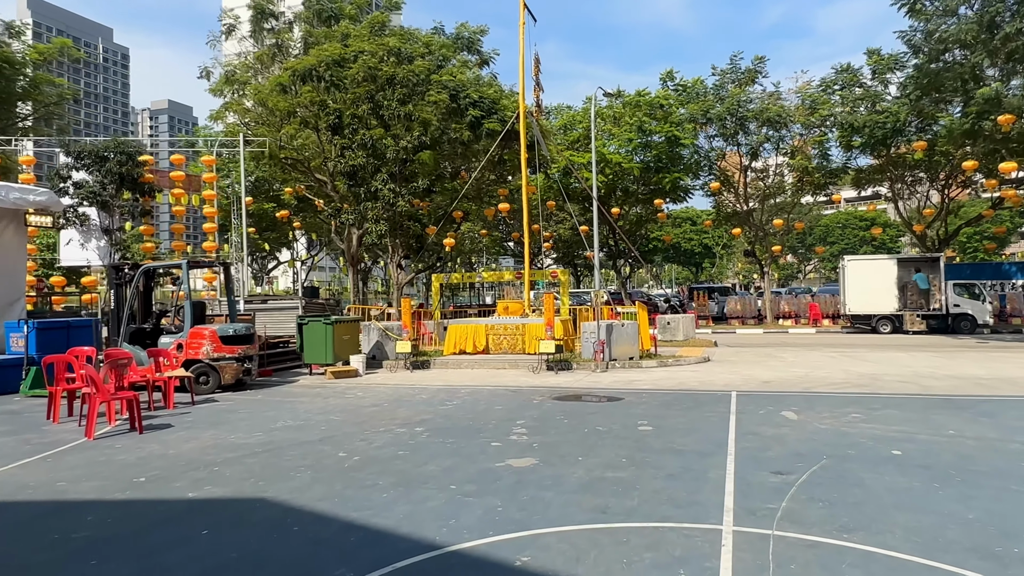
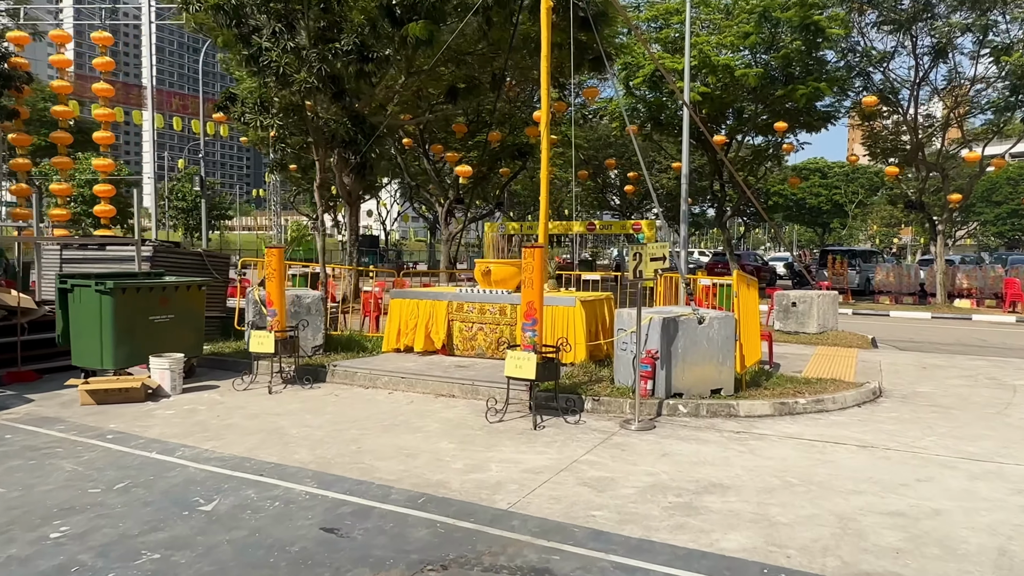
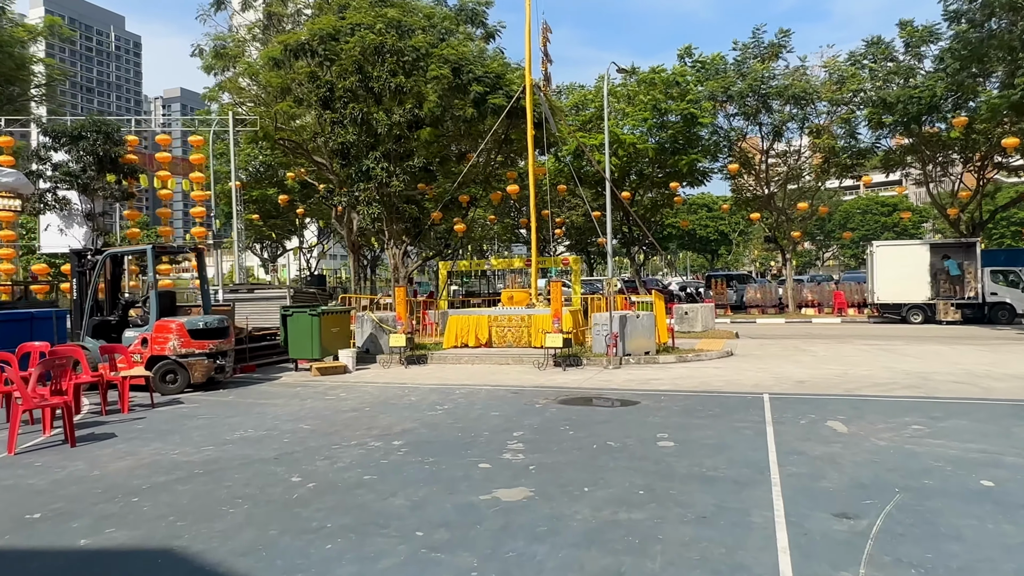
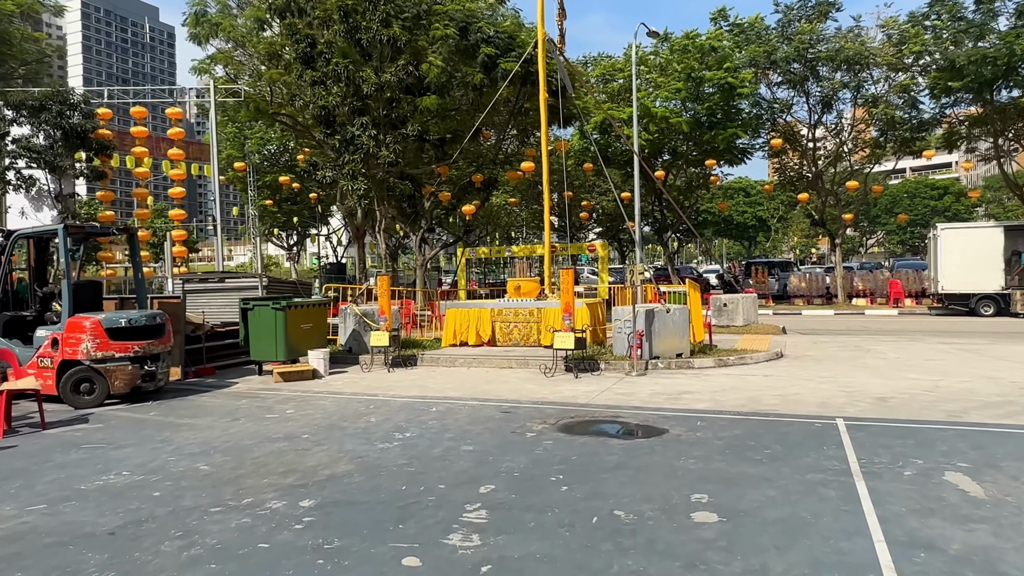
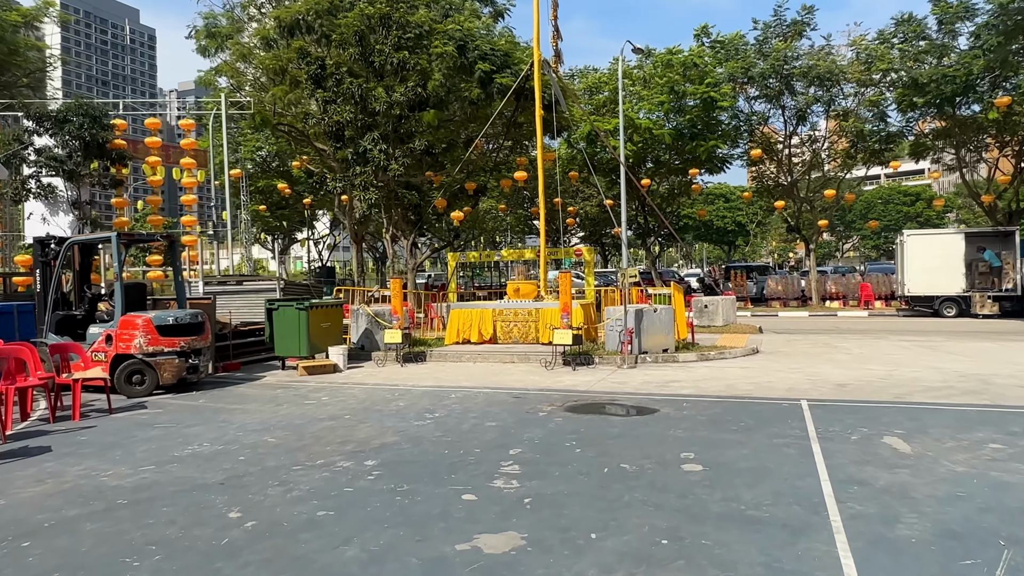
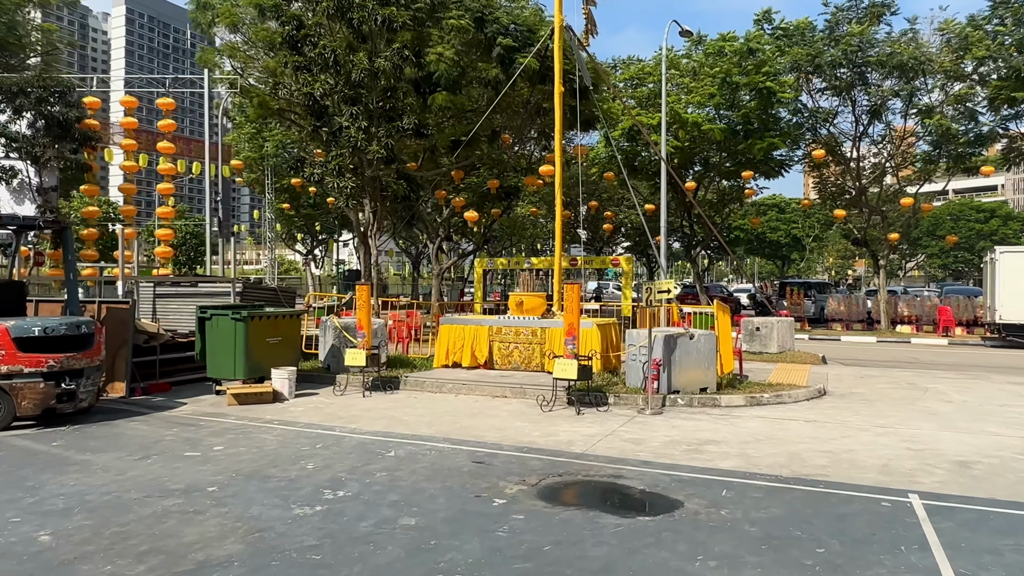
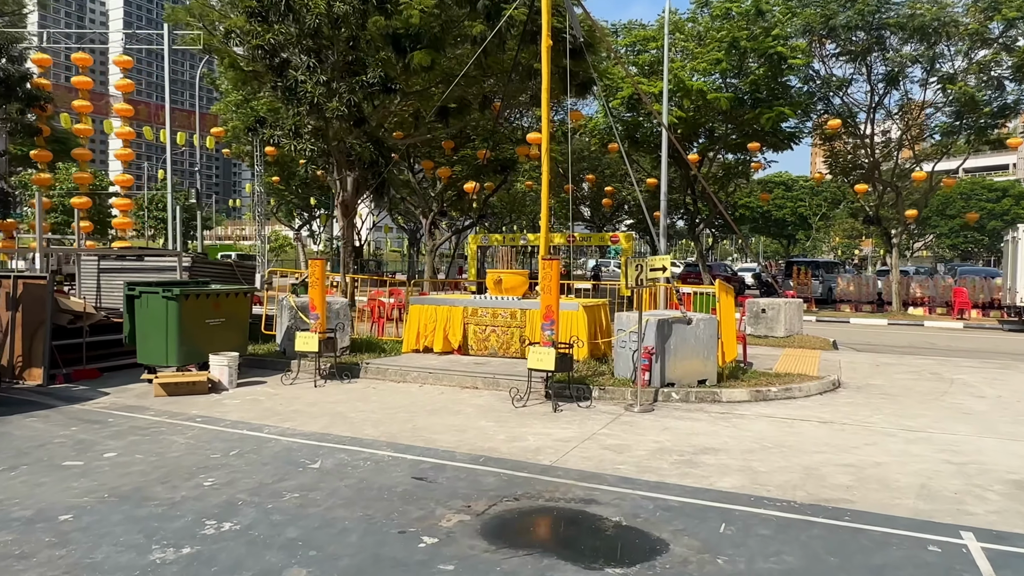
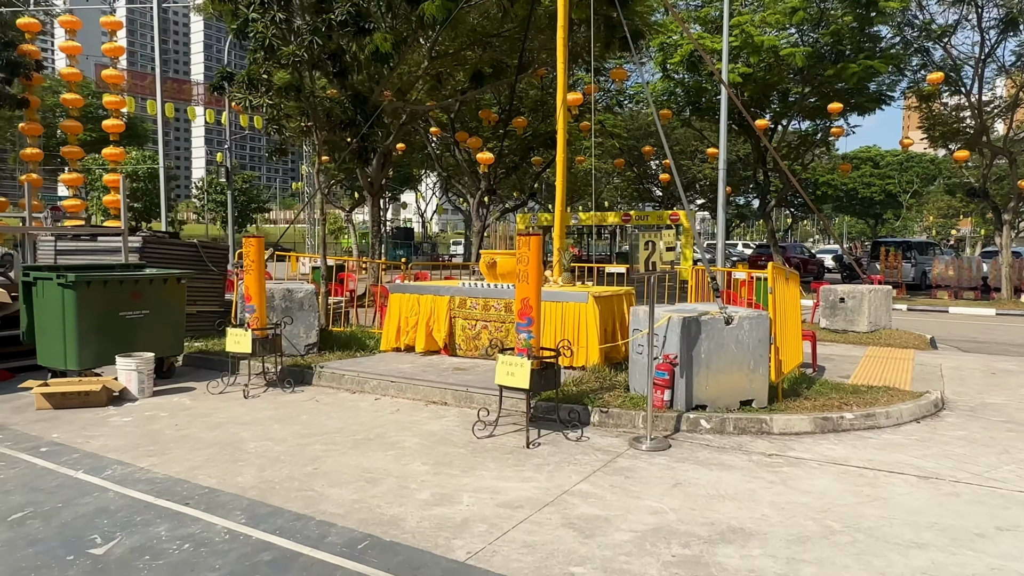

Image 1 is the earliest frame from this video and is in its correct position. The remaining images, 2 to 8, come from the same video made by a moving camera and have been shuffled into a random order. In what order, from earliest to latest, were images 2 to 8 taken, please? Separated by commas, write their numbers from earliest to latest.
3, 5, 4, 6, 7, 2, 8
